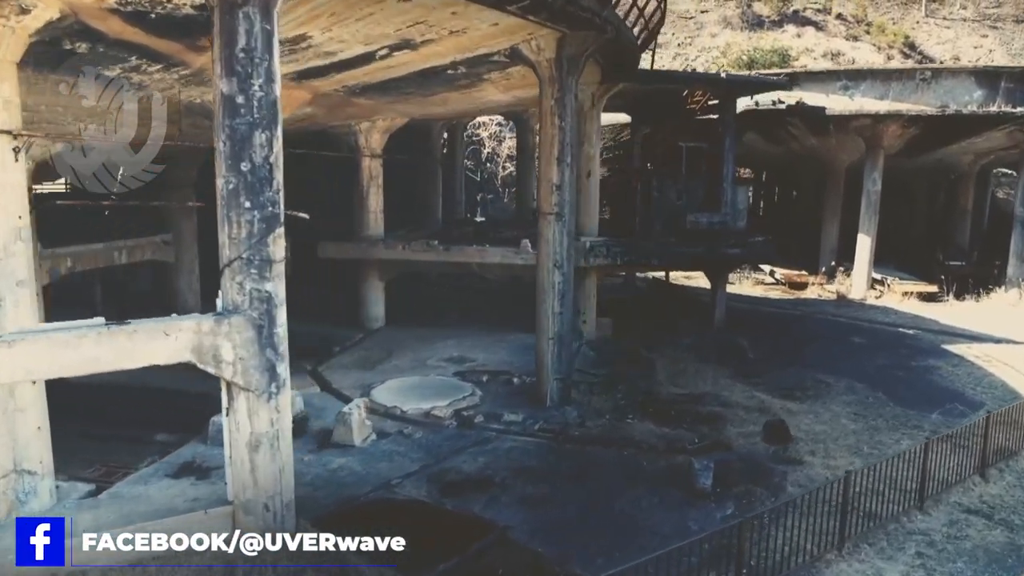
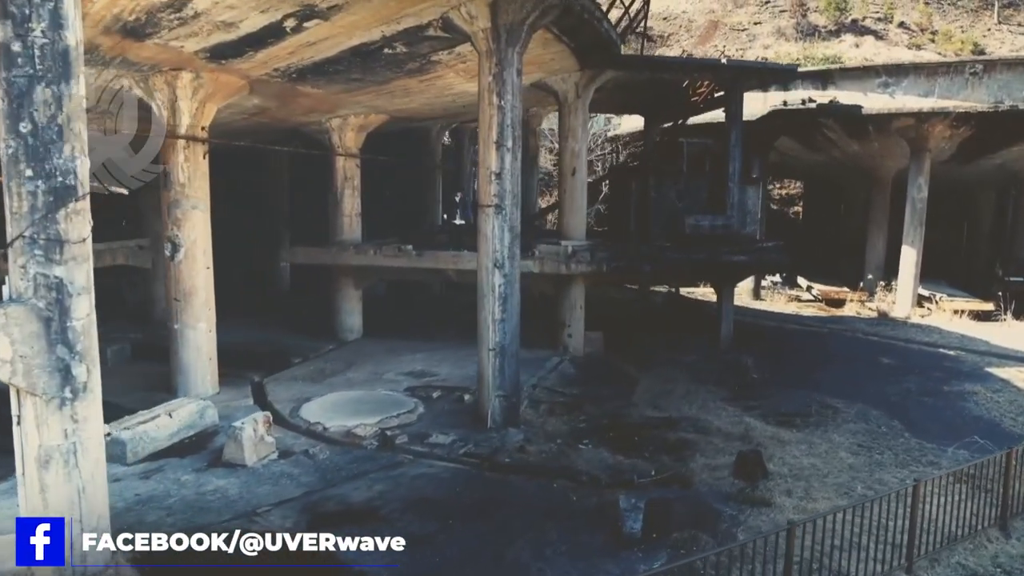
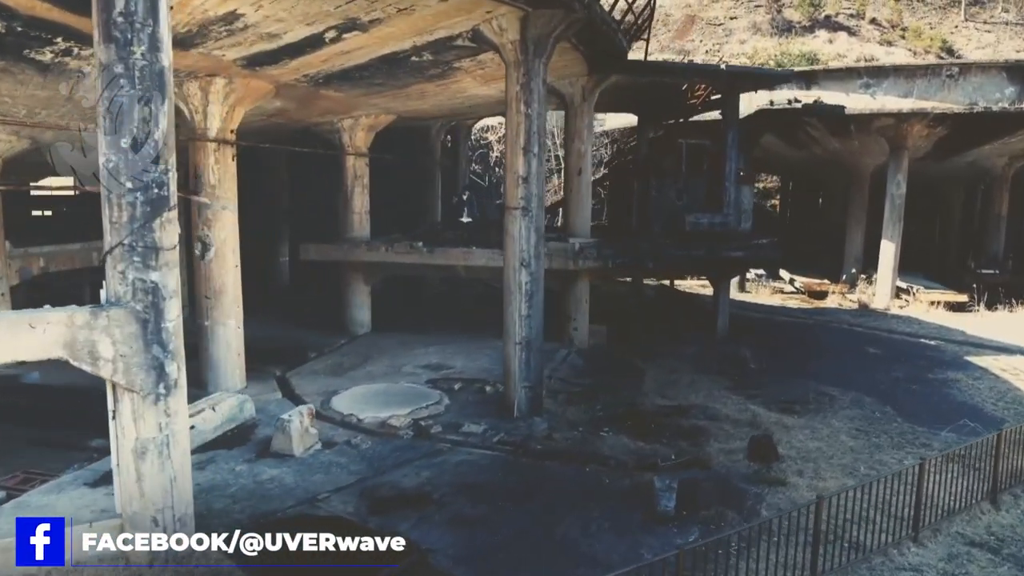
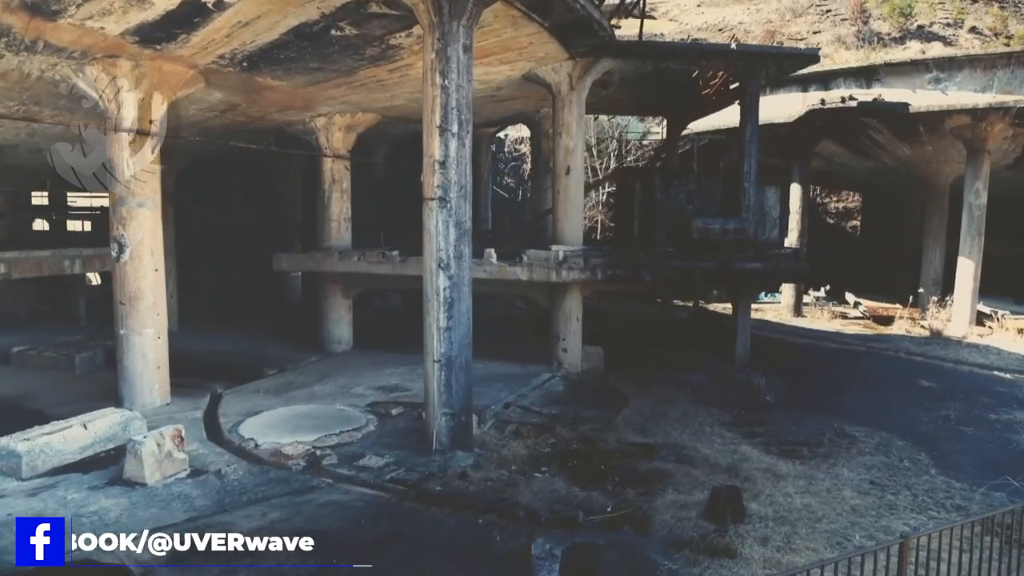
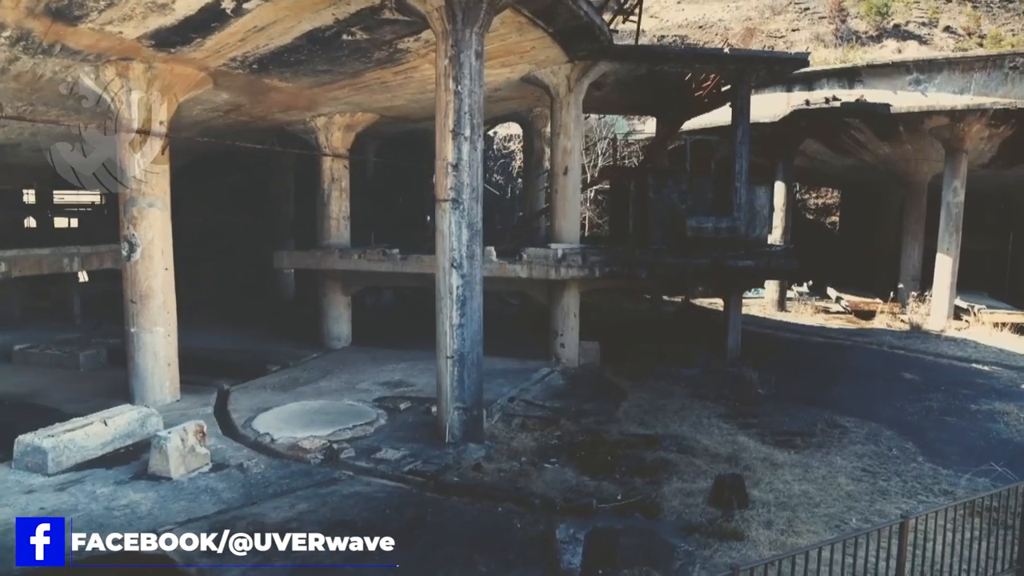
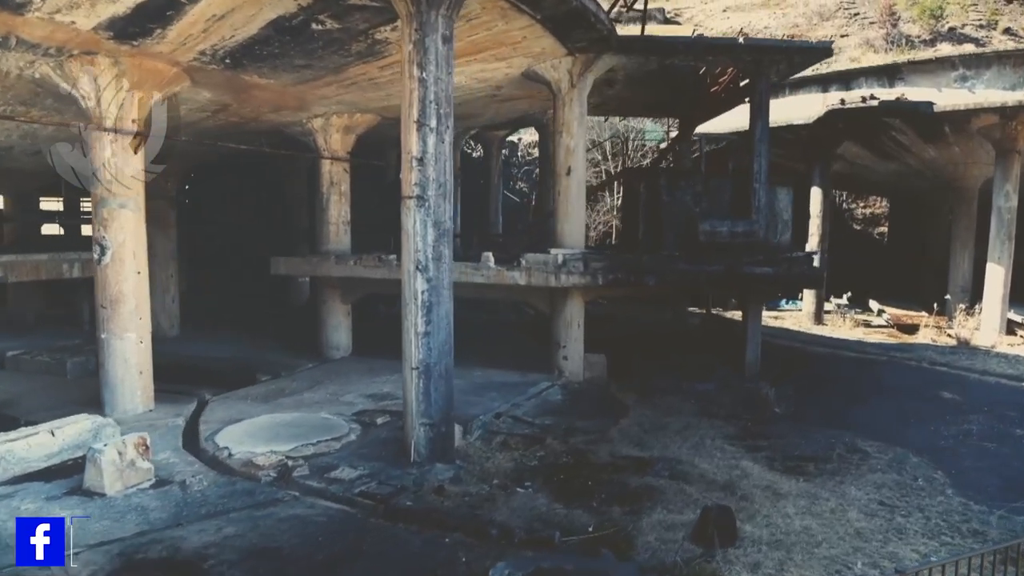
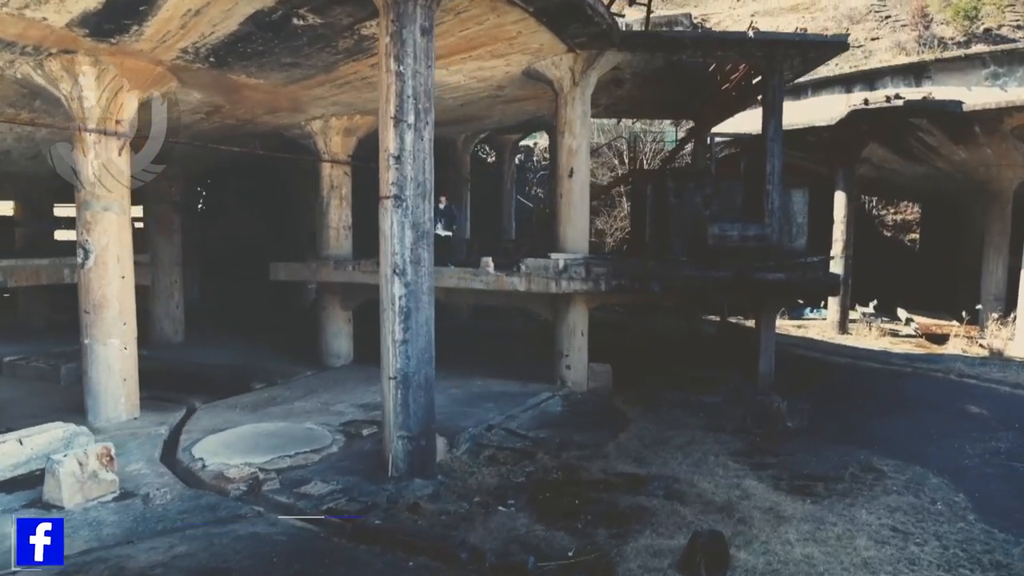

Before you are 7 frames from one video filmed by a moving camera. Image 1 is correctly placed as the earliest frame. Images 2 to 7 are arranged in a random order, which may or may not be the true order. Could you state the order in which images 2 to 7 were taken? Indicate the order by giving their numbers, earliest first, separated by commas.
3, 2, 5, 4, 6, 7
